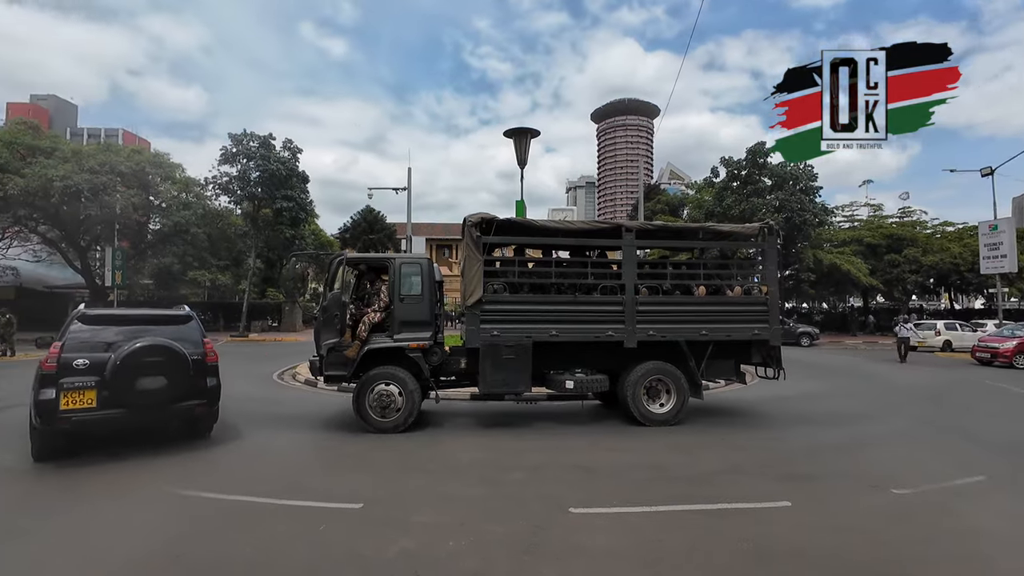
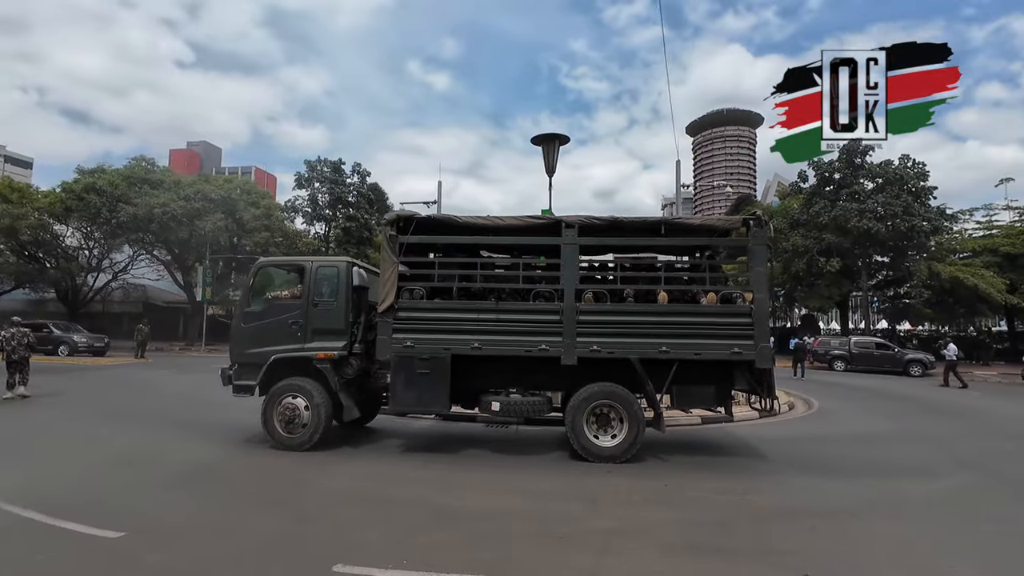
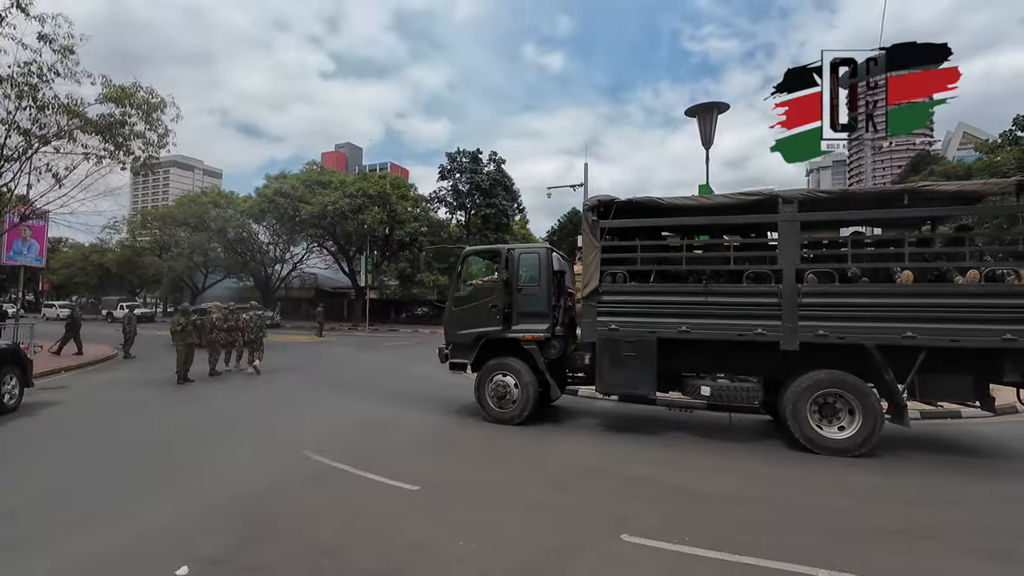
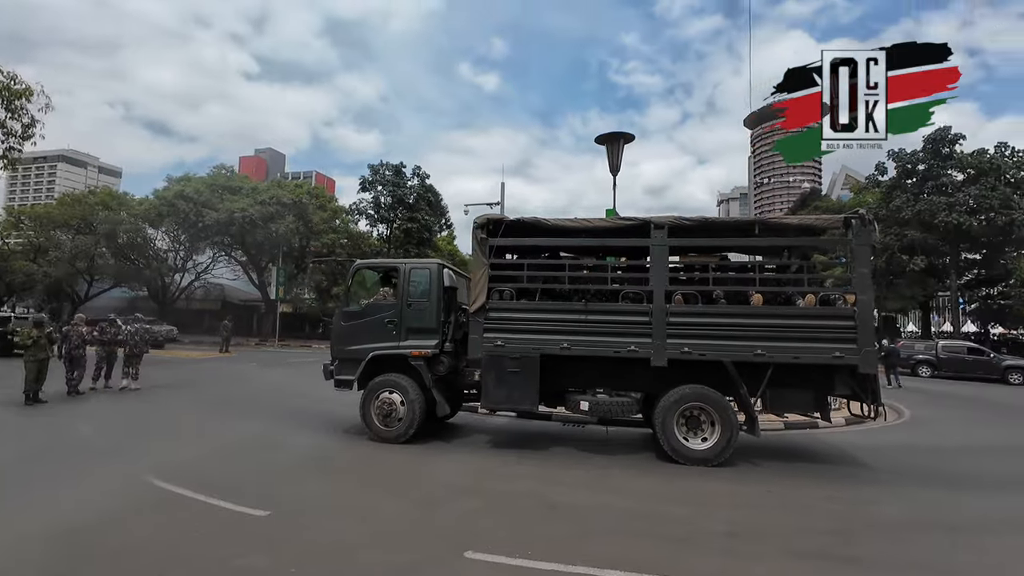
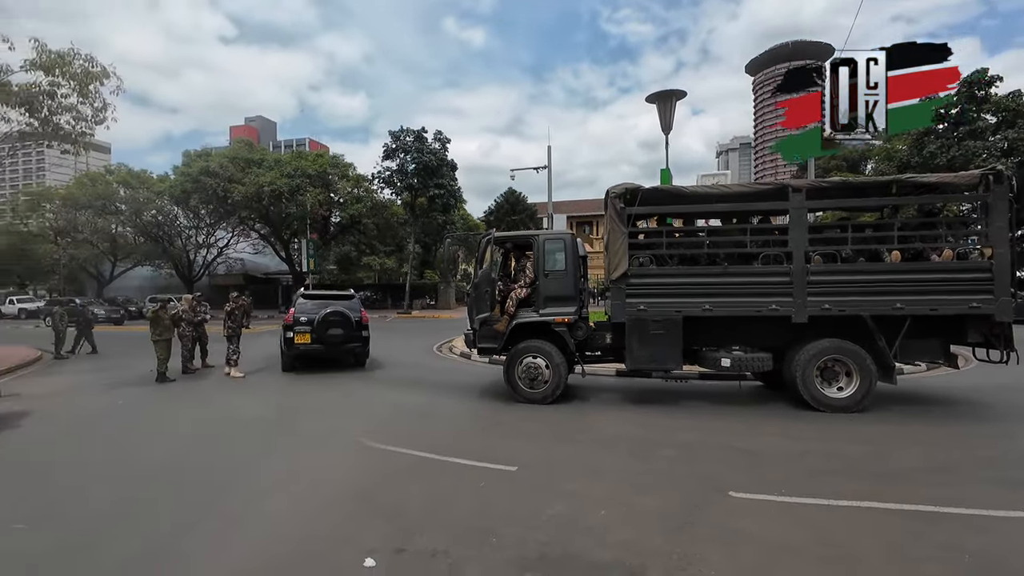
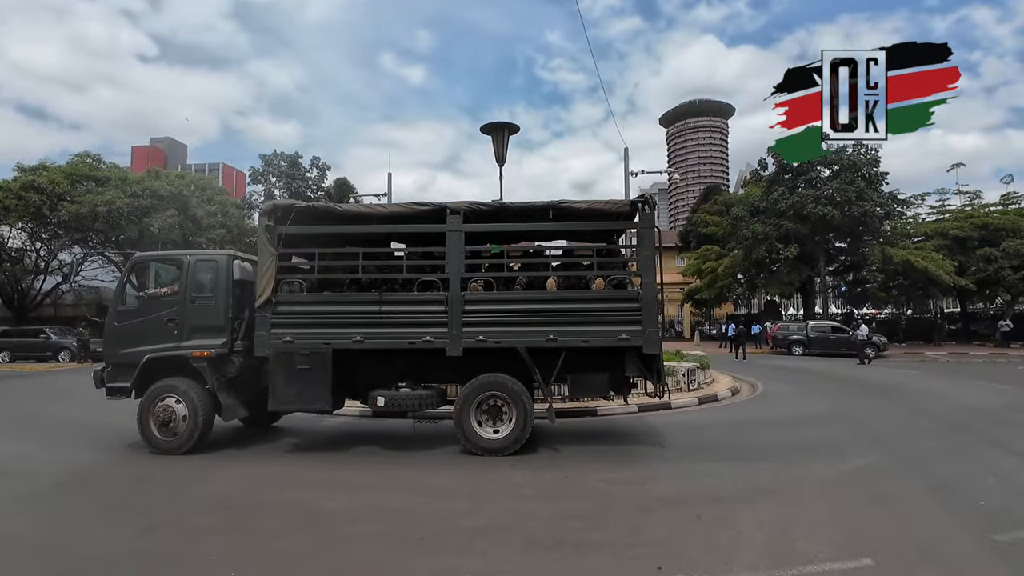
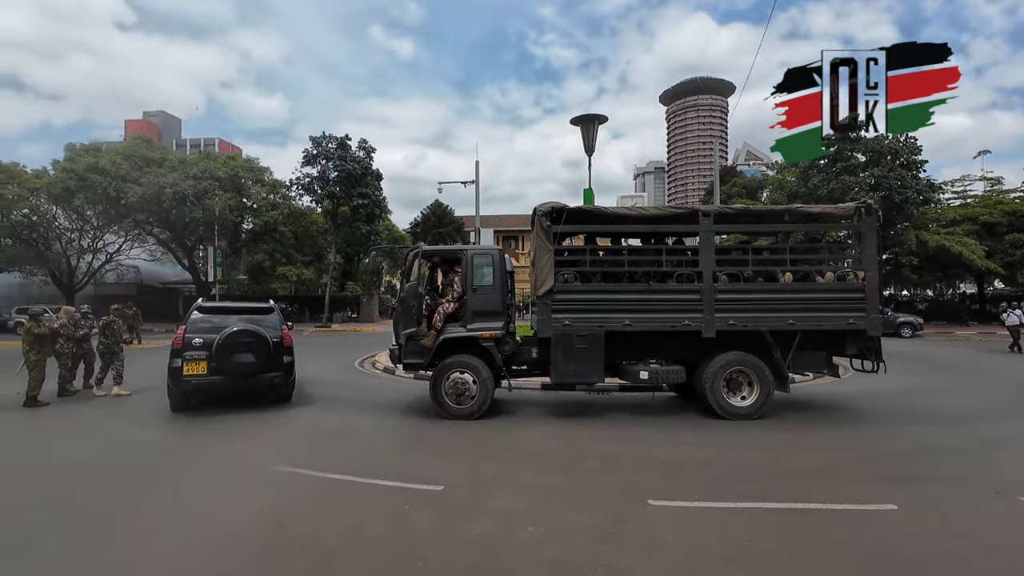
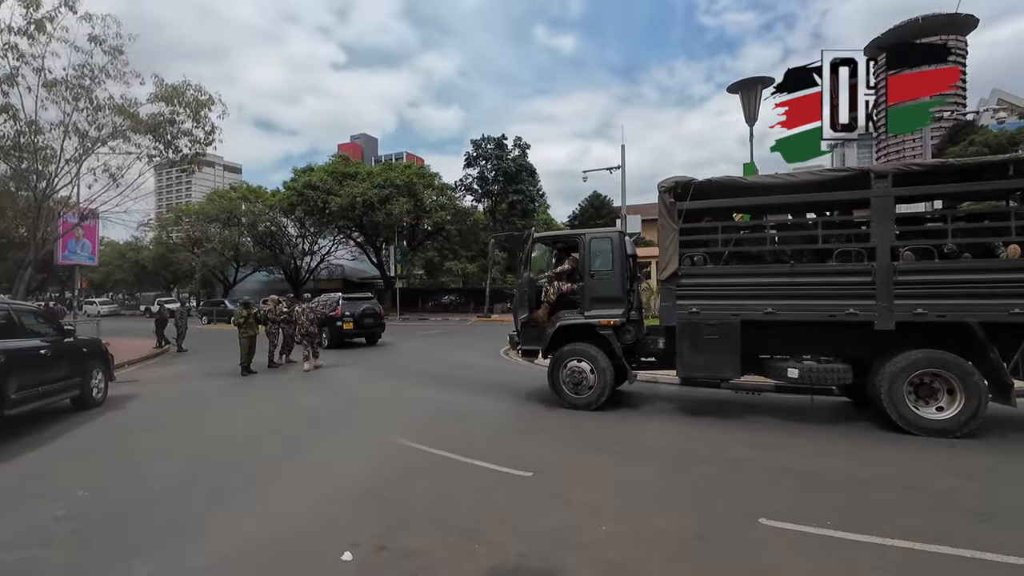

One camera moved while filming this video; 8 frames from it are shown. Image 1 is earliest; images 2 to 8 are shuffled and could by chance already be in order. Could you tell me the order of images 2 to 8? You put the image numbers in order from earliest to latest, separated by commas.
7, 5, 8, 3, 4, 2, 6
